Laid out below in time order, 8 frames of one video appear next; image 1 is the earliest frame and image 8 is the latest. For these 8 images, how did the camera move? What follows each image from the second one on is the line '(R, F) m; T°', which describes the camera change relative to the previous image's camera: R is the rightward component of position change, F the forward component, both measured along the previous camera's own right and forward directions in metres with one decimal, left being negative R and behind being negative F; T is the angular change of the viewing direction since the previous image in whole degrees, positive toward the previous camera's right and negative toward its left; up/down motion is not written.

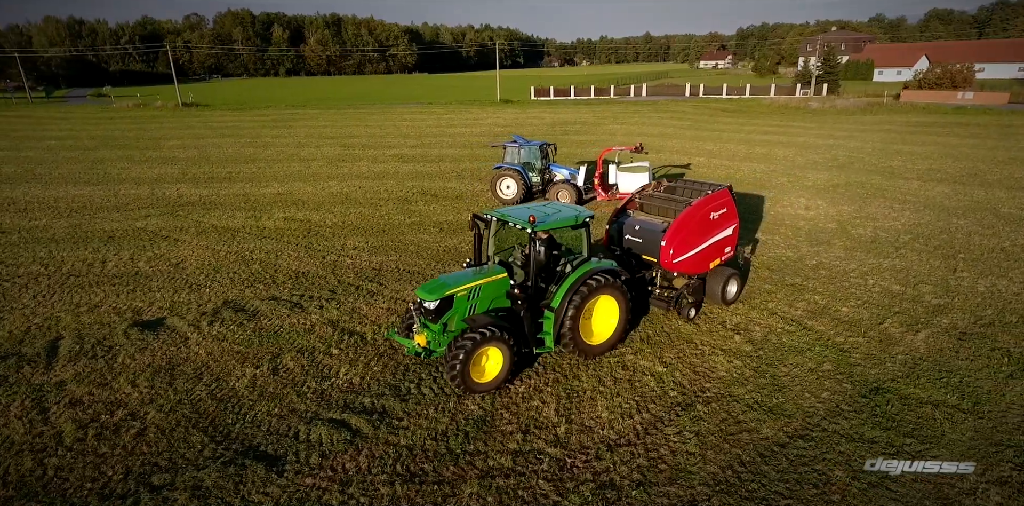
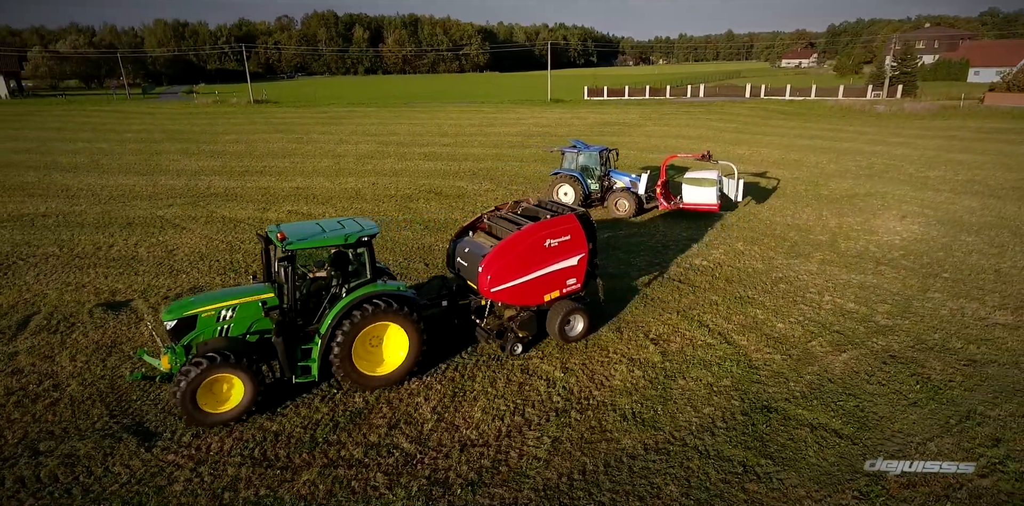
(+1.6, 0.0) m; -5°
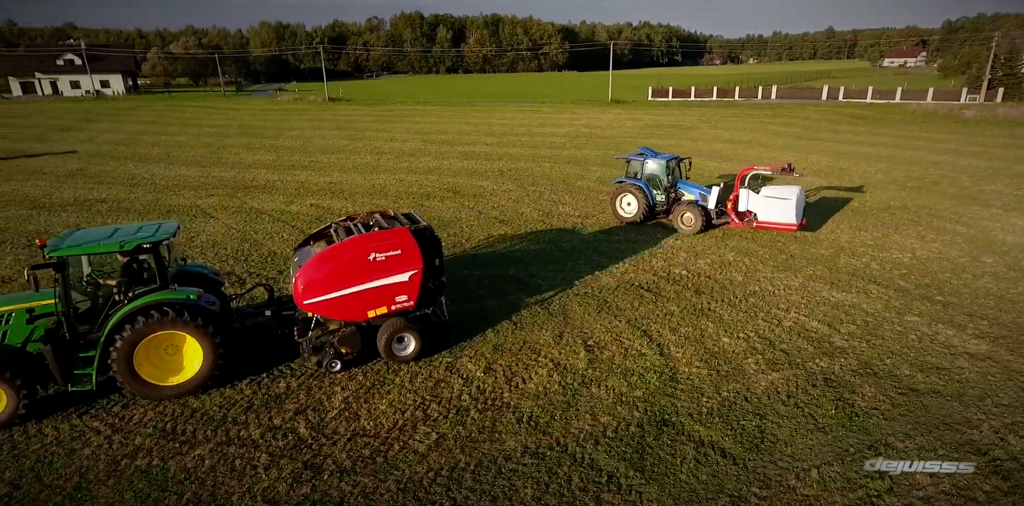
(+1.4, 0.0) m; -6°
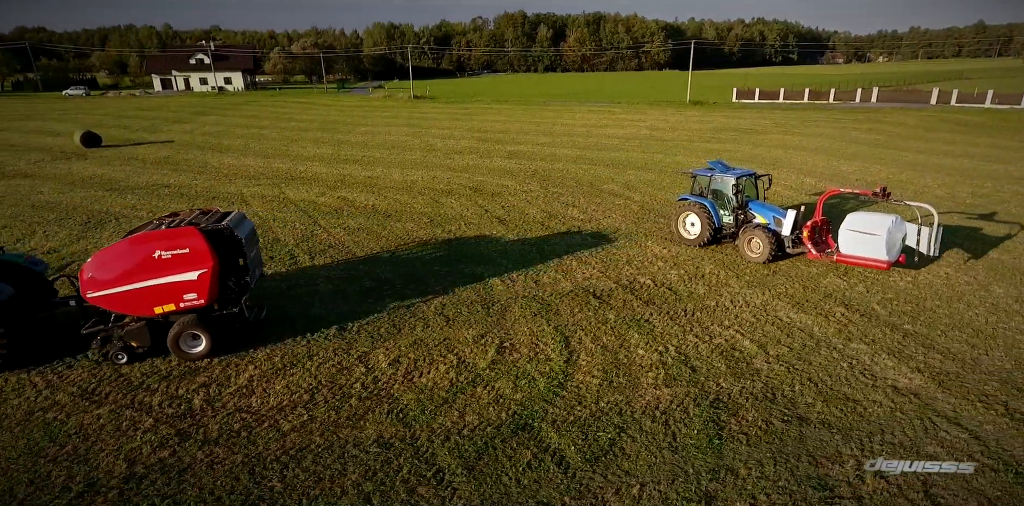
(+1.9, 0.0) m; -8°
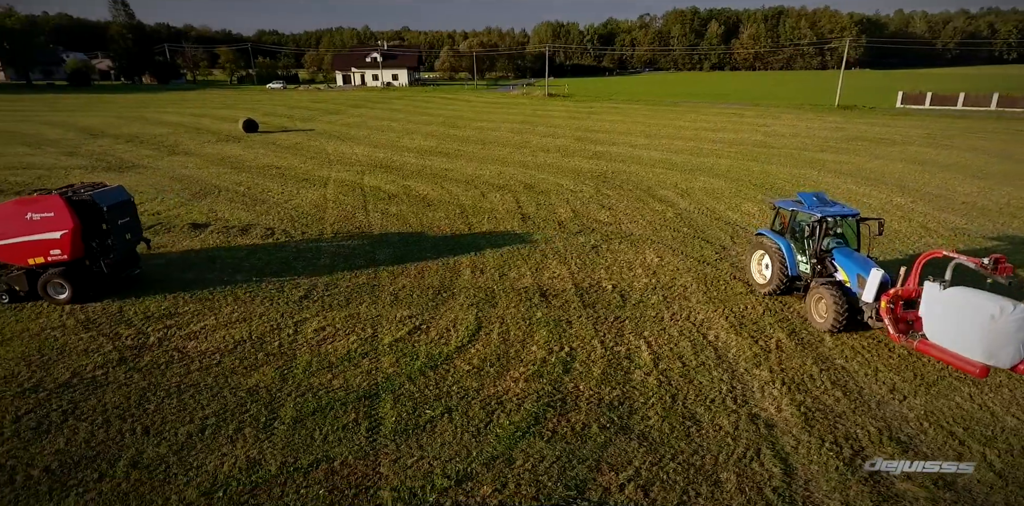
(+2.6, -0.1) m; -13°
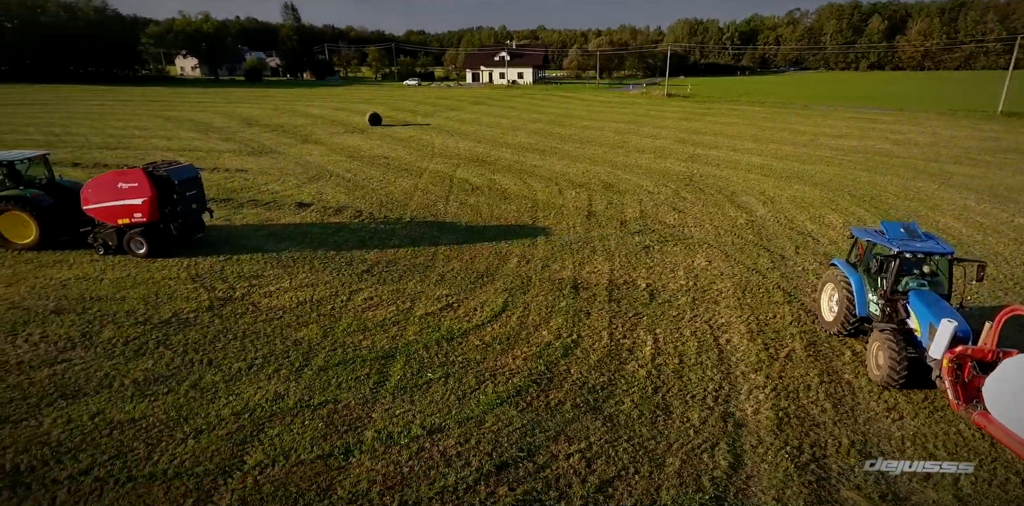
(+1.2, -0.4) m; -12°
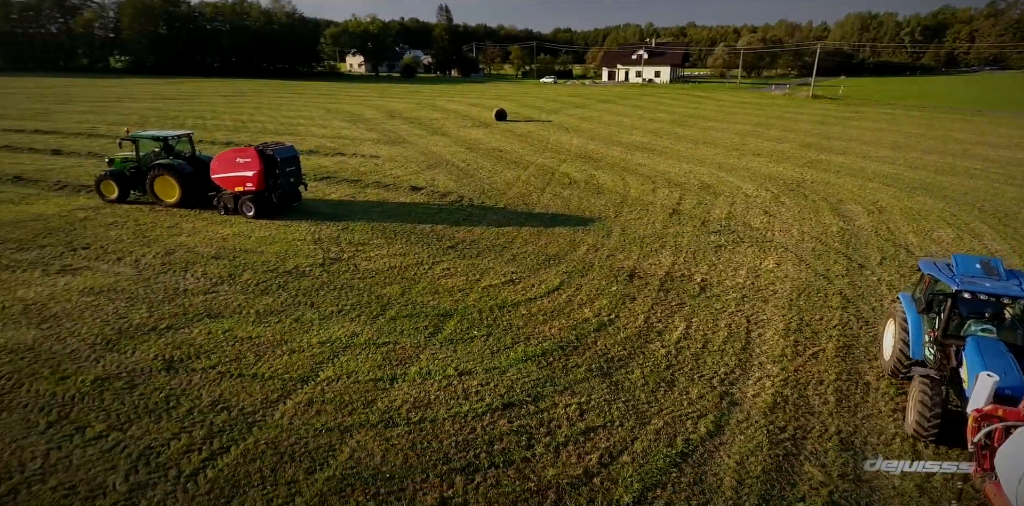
(+1.0, -0.7) m; -13°
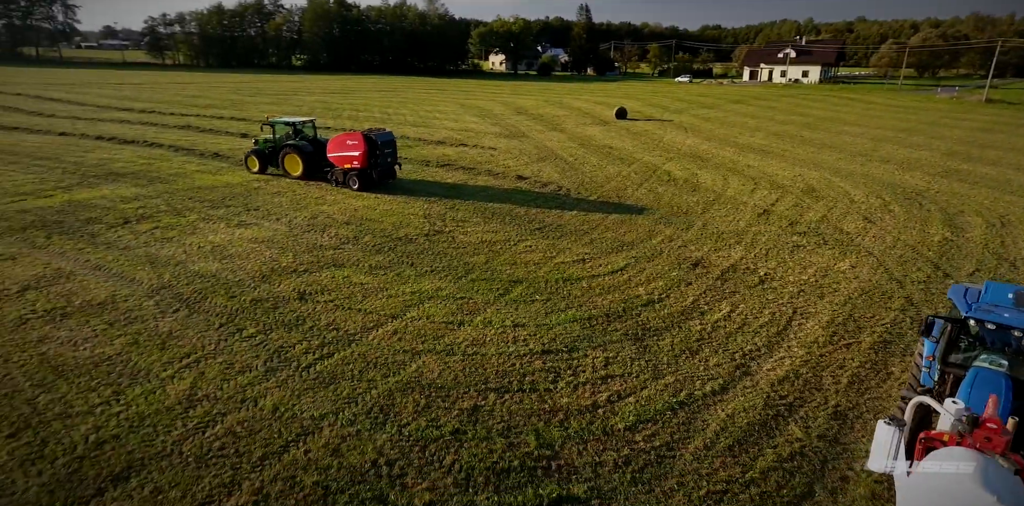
(+0.8, -1.0) m; -12°
